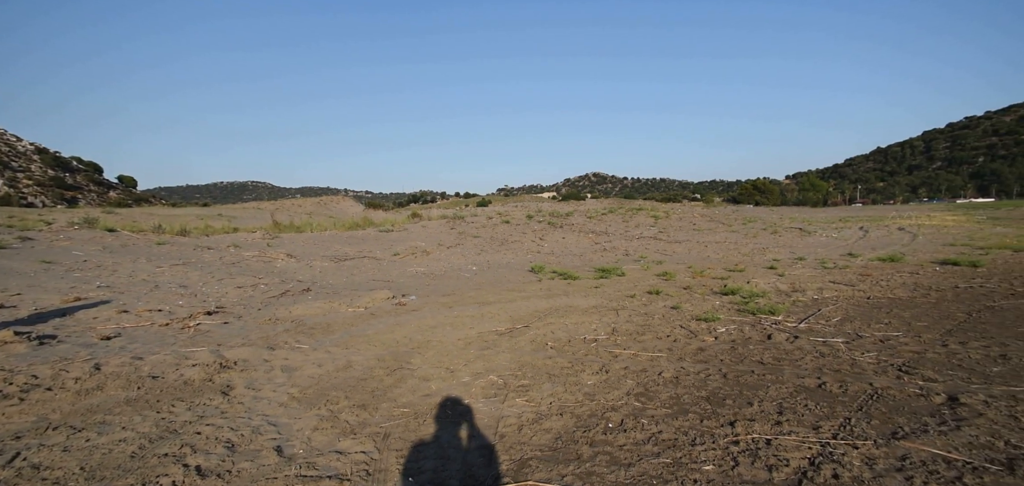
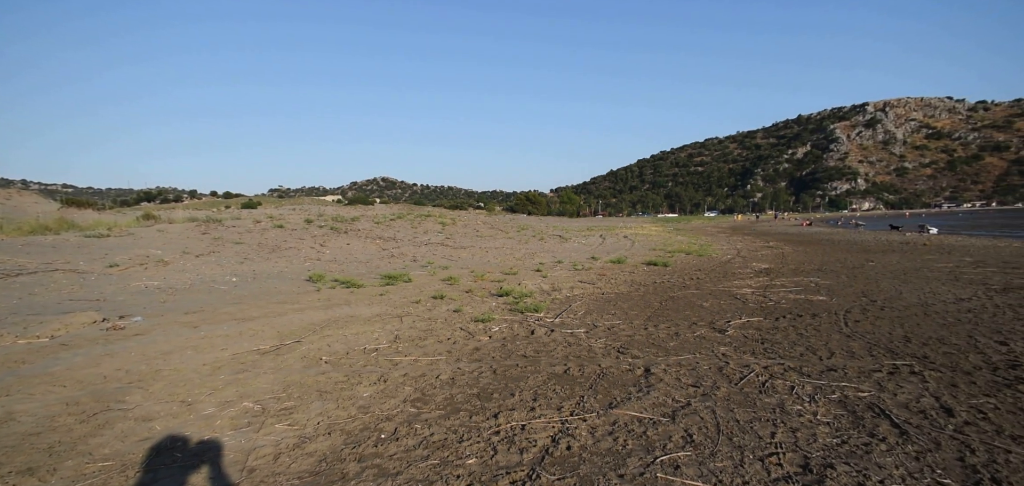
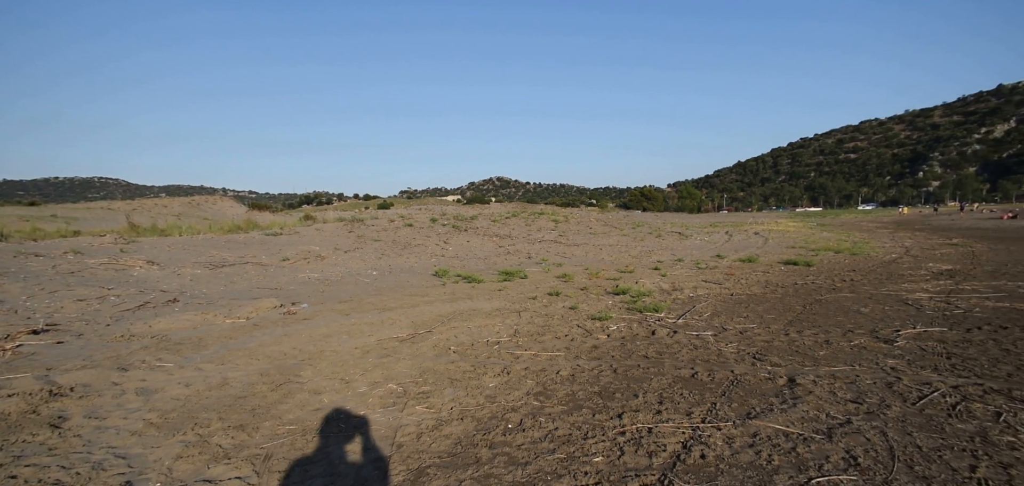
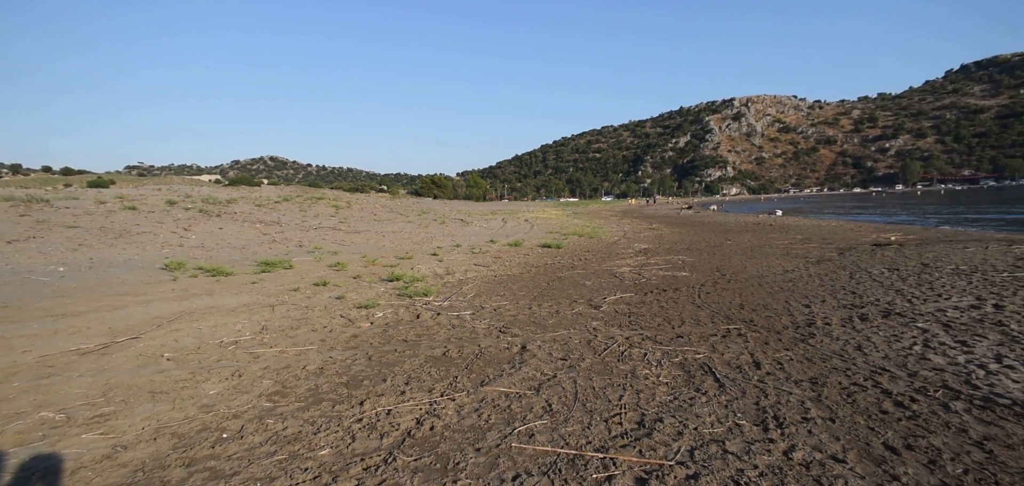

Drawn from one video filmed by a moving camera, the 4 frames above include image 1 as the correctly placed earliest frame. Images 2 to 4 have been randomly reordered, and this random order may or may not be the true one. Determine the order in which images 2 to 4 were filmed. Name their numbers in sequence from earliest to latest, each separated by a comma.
3, 2, 4
